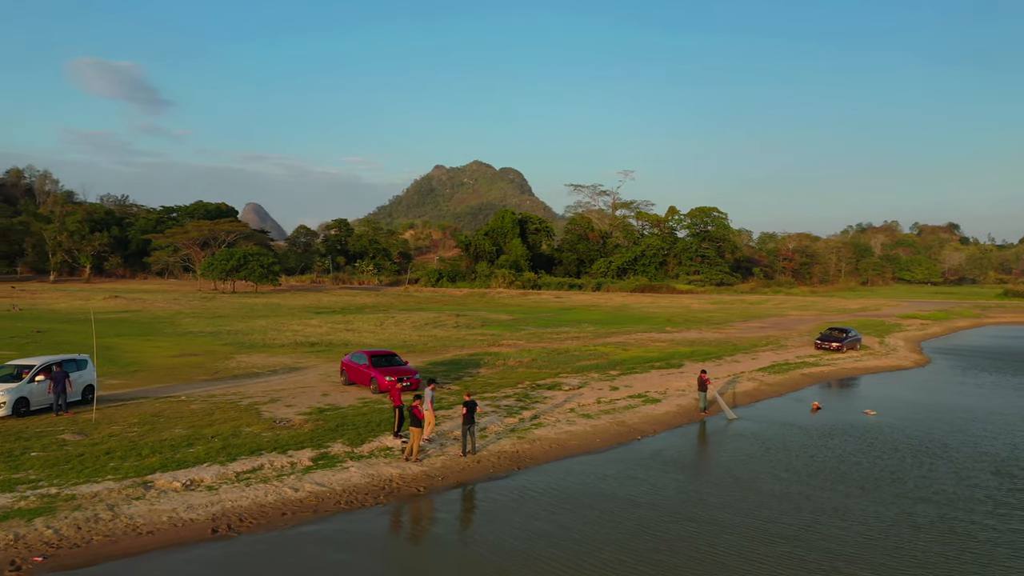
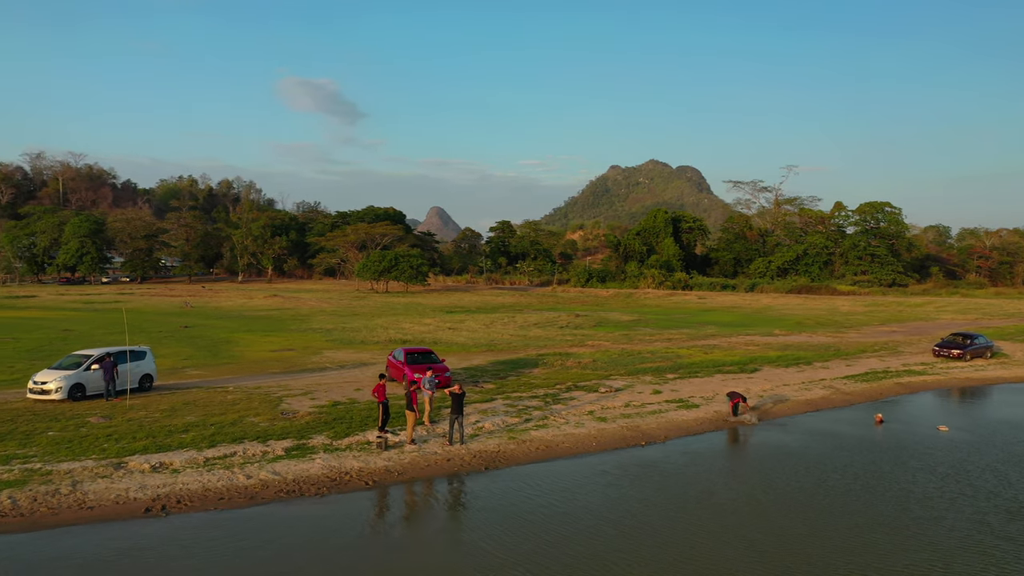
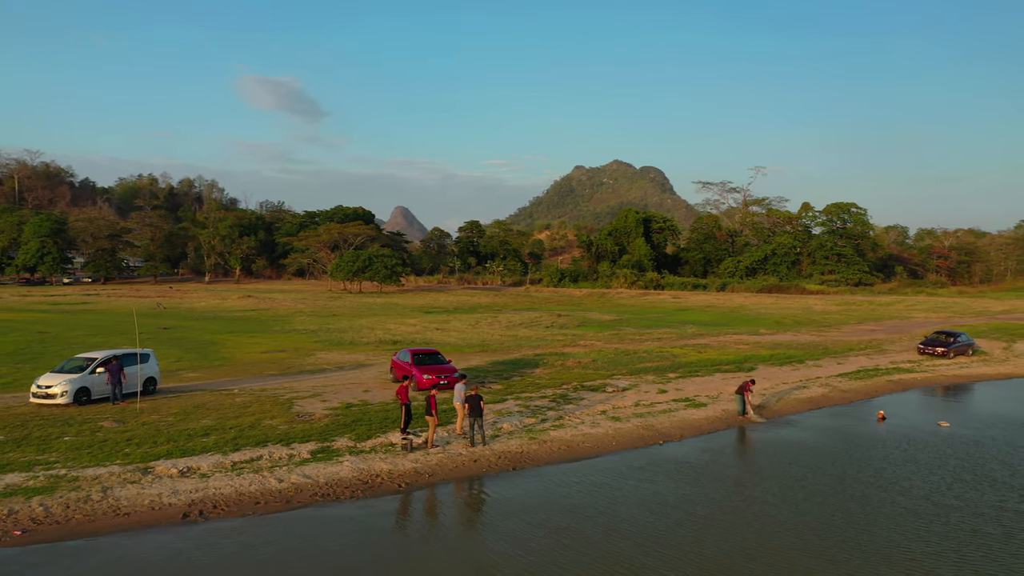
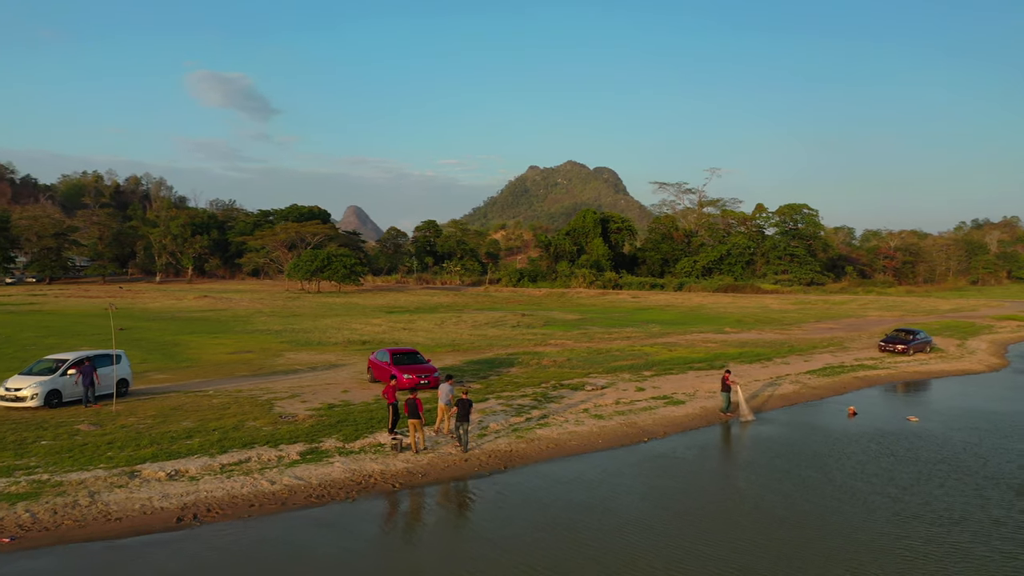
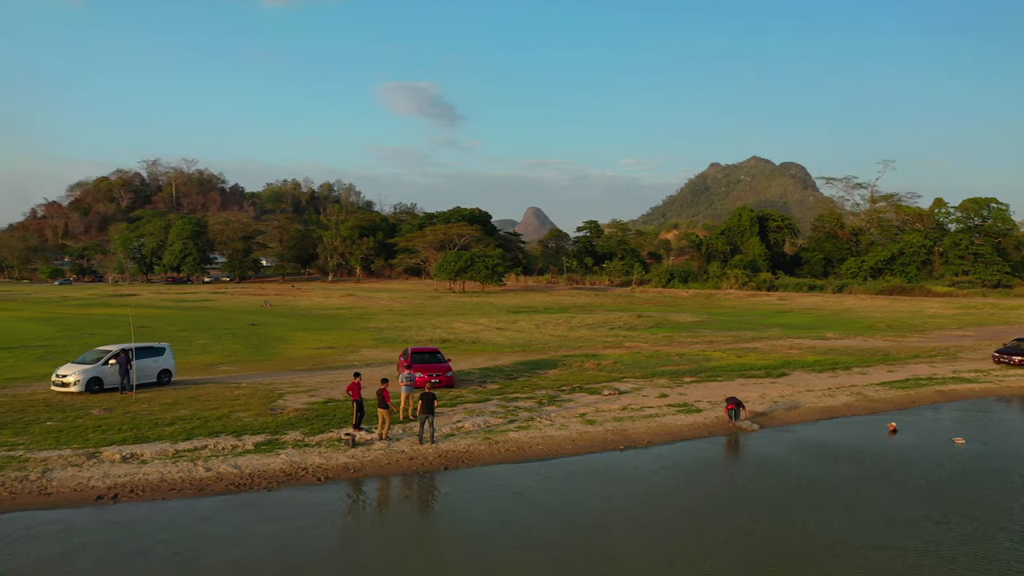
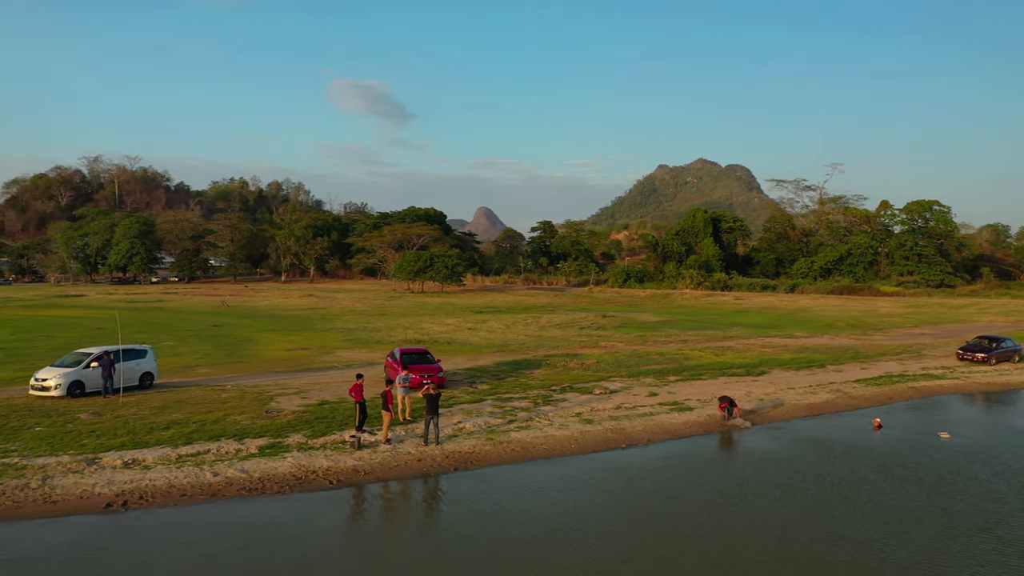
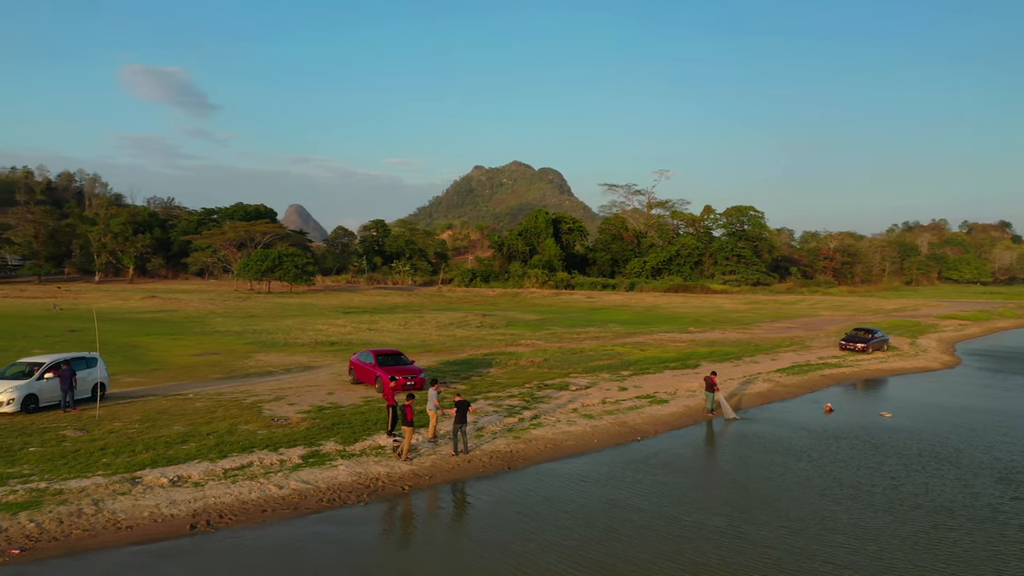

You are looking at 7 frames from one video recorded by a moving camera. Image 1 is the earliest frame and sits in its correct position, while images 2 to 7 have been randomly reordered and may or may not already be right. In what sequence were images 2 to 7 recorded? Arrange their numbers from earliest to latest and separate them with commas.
7, 4, 3, 2, 6, 5
